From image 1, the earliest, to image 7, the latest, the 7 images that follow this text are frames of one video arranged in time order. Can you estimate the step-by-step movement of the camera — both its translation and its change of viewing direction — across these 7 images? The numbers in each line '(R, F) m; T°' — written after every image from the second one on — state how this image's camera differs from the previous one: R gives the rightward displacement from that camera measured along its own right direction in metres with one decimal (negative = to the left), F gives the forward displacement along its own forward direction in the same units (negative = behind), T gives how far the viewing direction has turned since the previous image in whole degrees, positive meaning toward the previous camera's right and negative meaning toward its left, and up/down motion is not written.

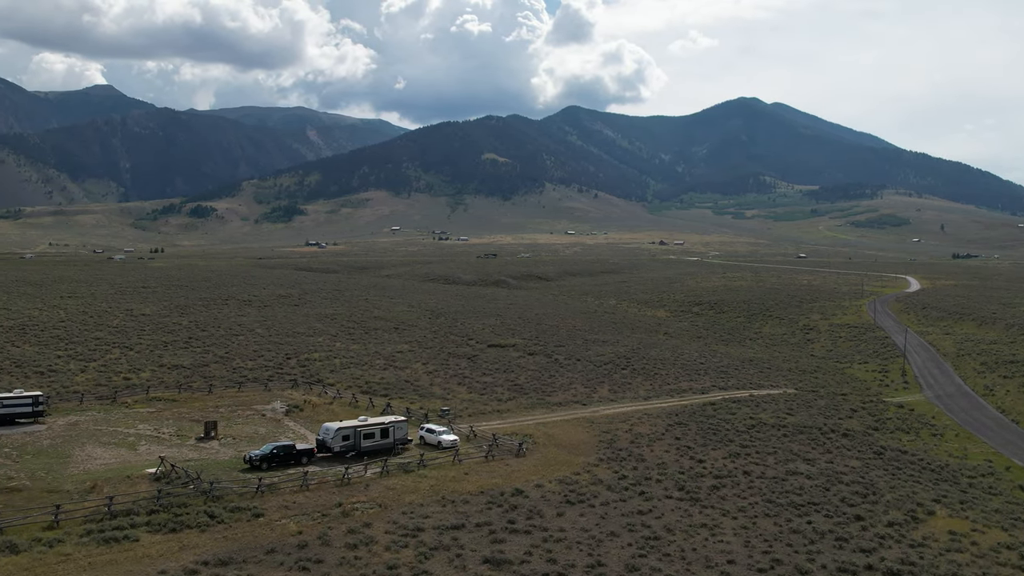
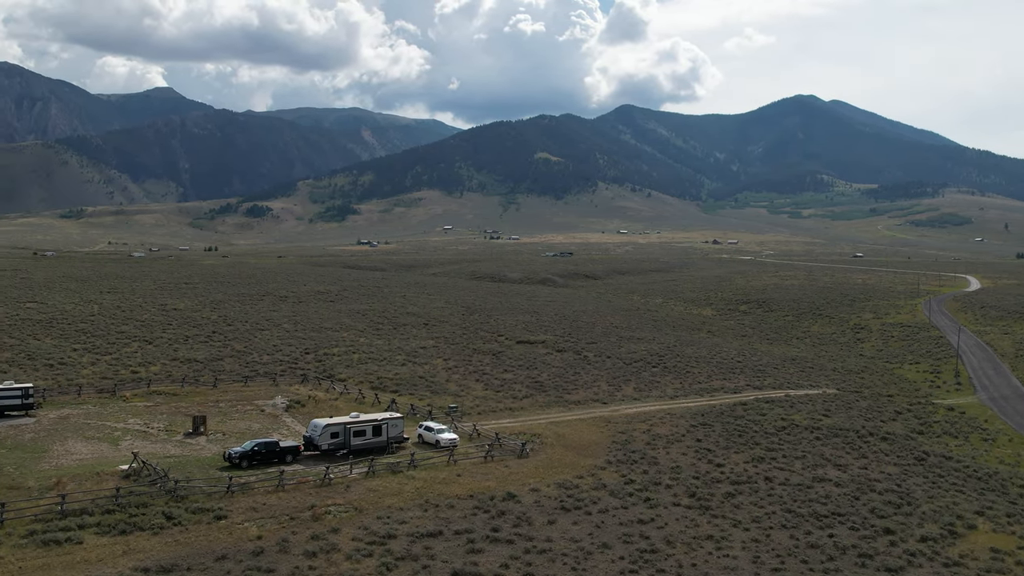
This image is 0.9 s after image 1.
(+1.5, +2.2) m; -3°
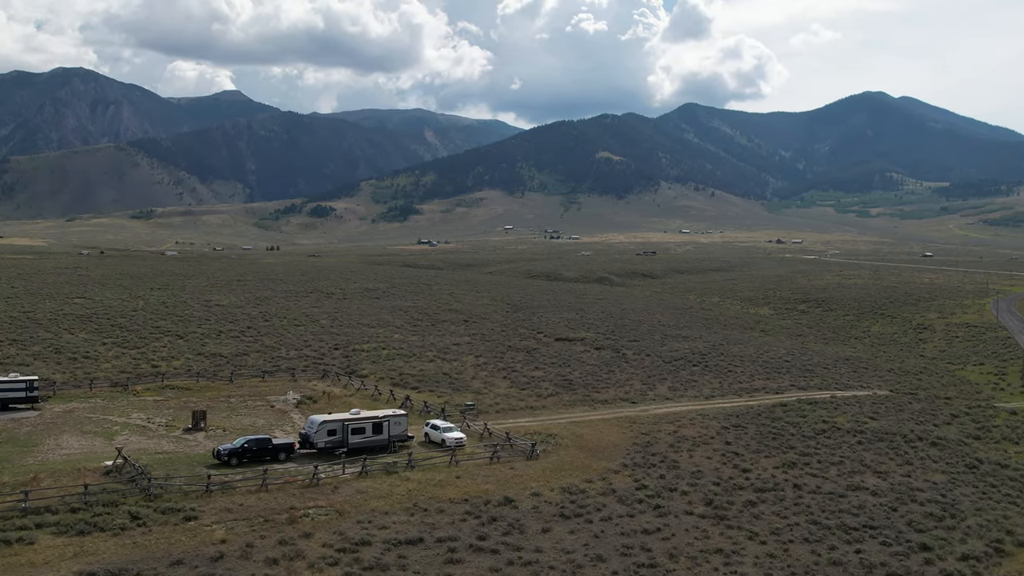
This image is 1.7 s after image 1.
(+1.5, +1.9) m; -4°
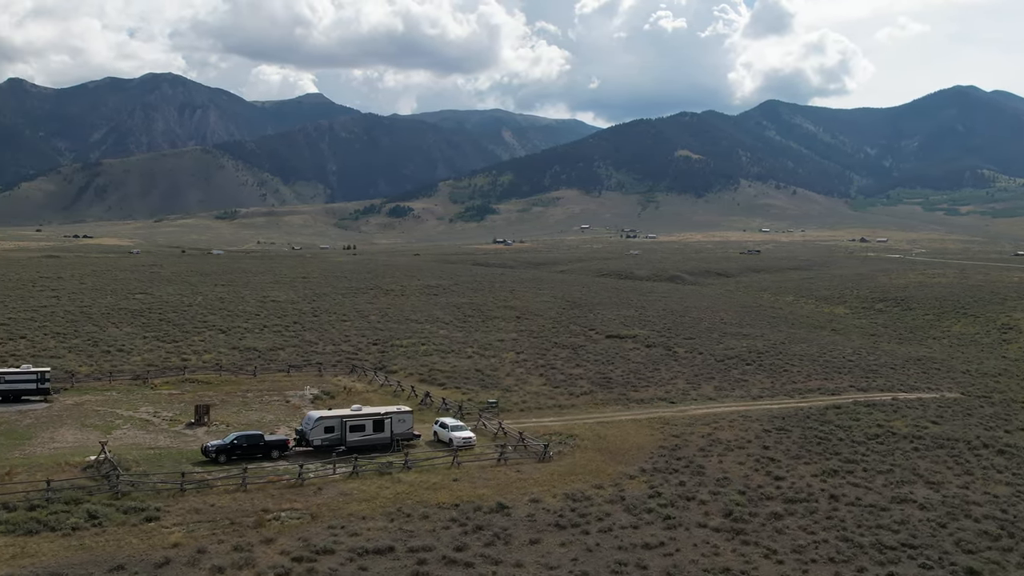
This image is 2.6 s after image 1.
(+1.7, +2.1) m; -5°
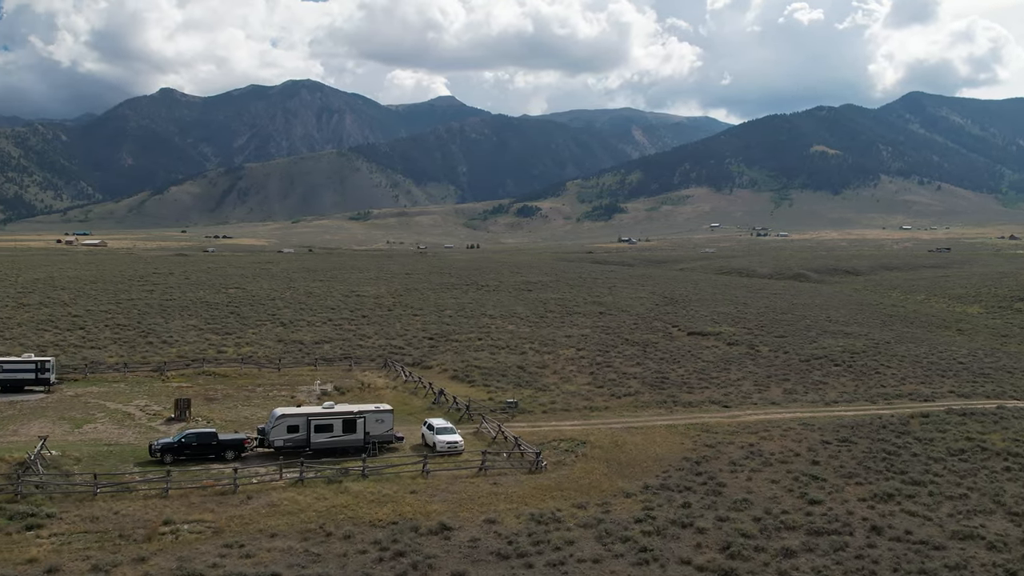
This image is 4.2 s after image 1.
(+3.1, +3.8) m; -8°
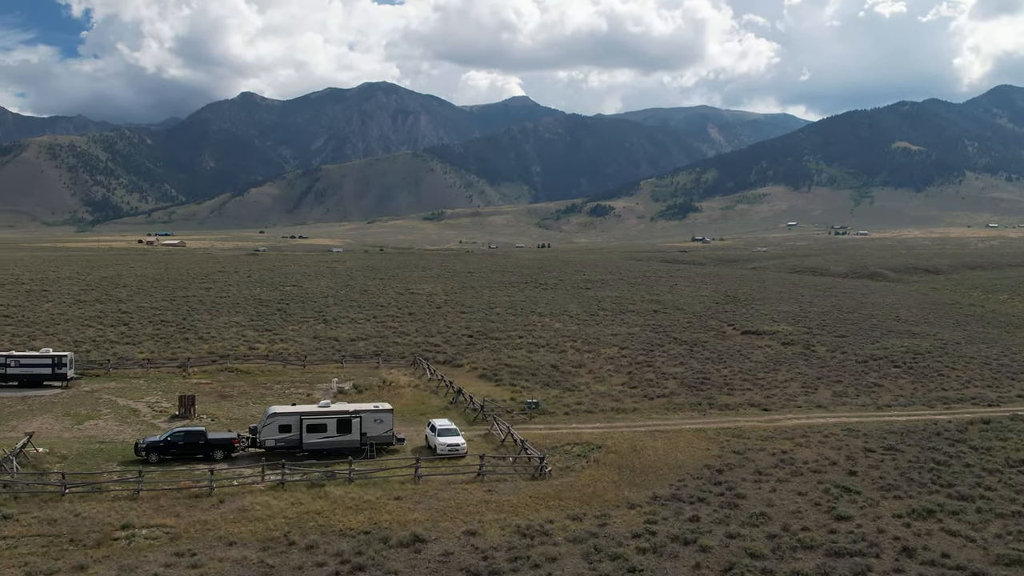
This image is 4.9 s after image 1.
(+1.5, +1.6) m; -4°
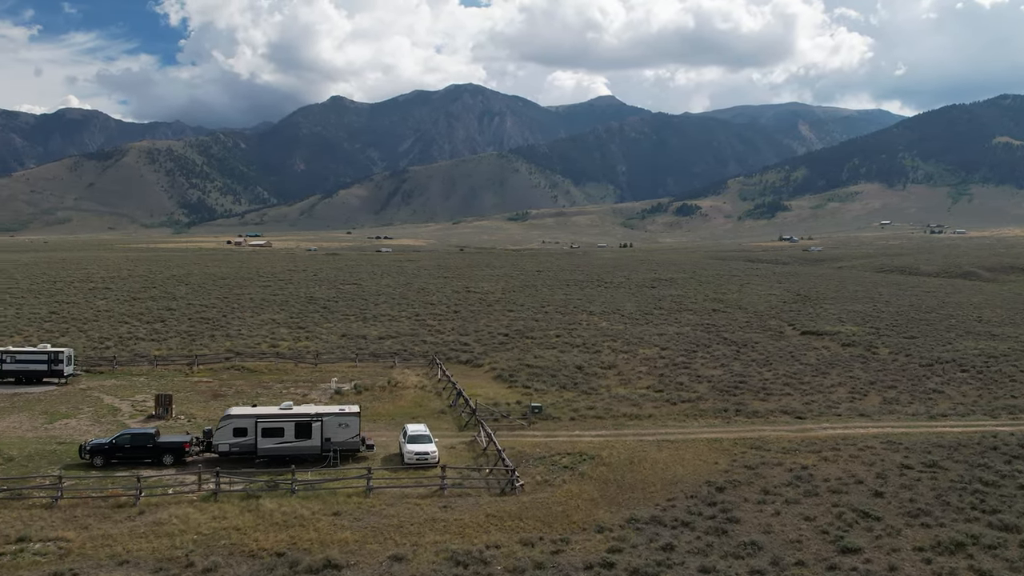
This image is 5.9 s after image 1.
(+2.1, +2.3) m; -5°
